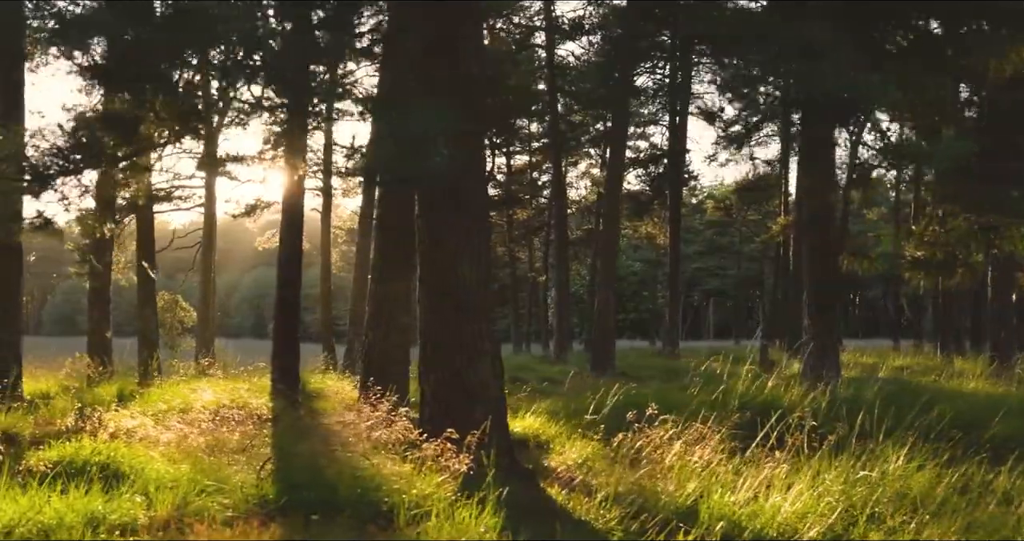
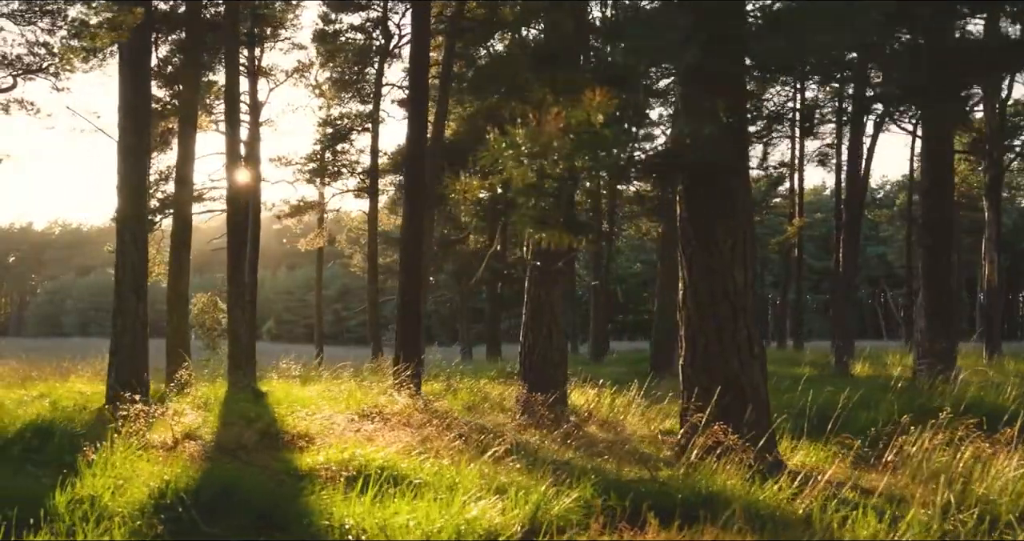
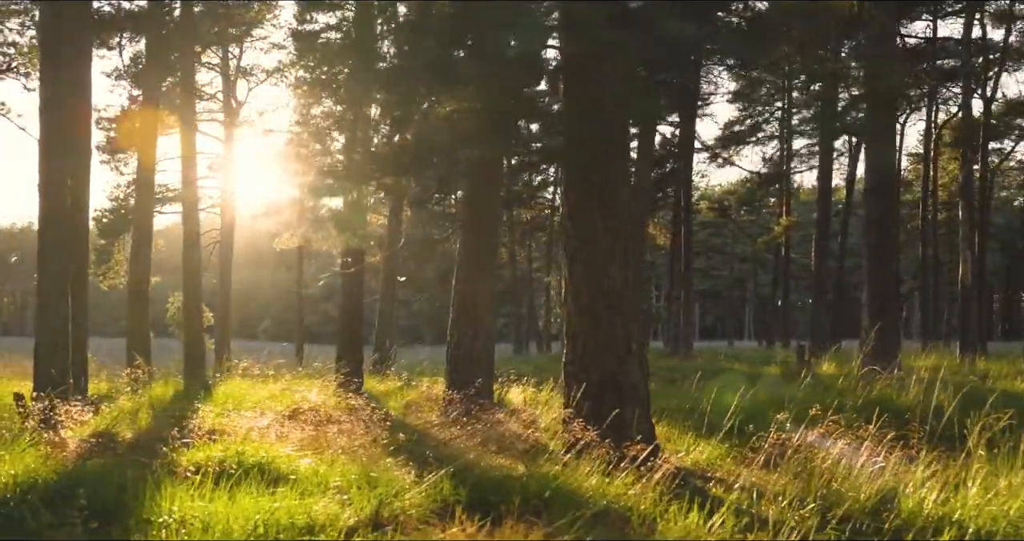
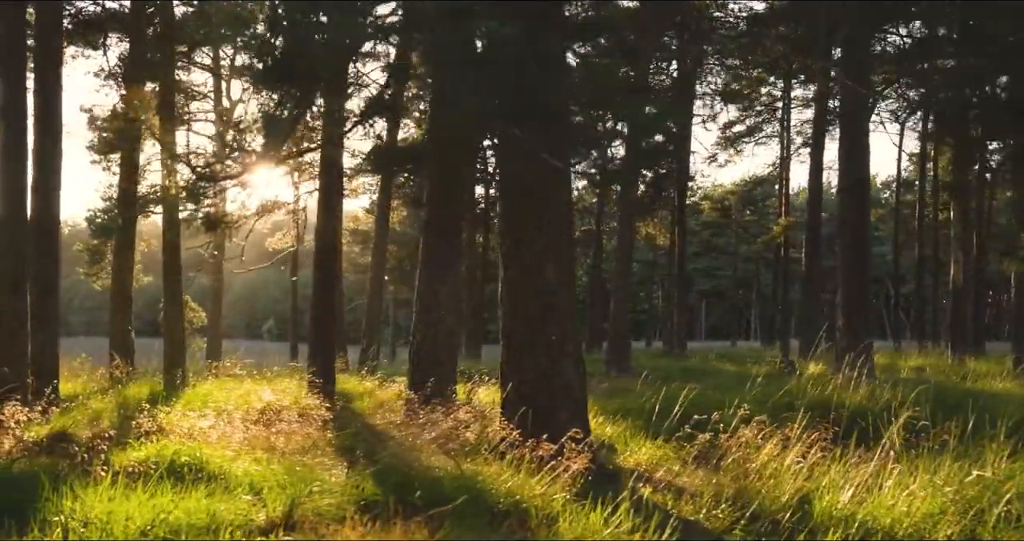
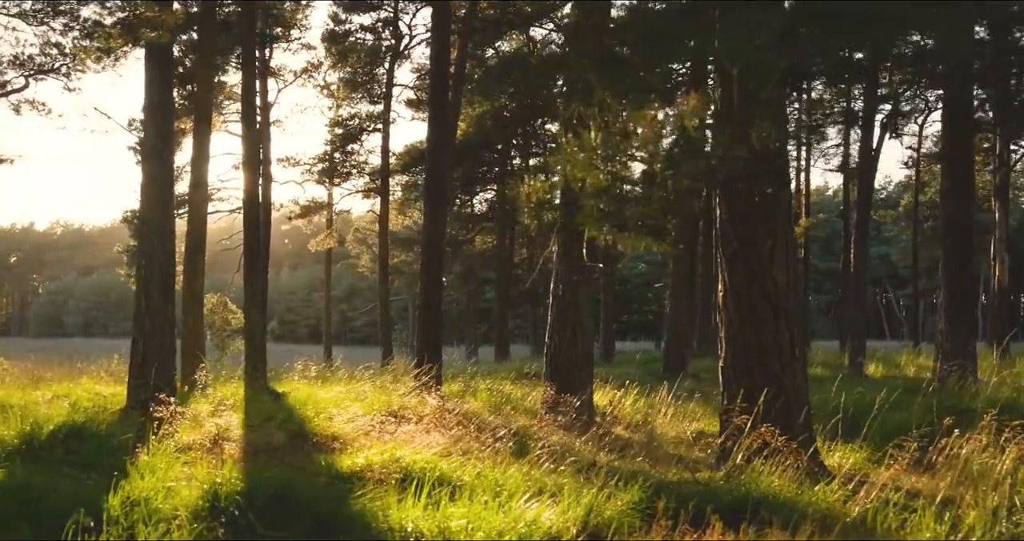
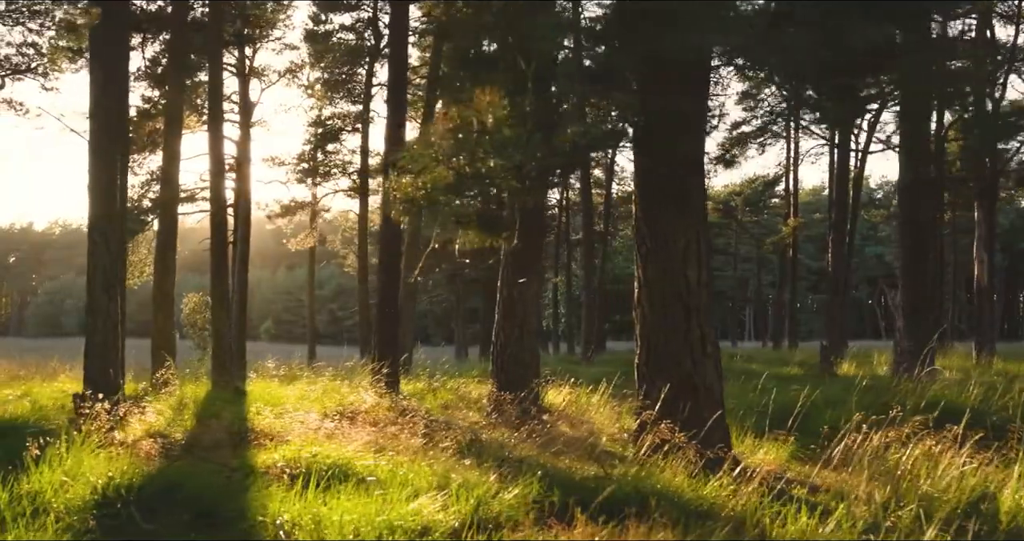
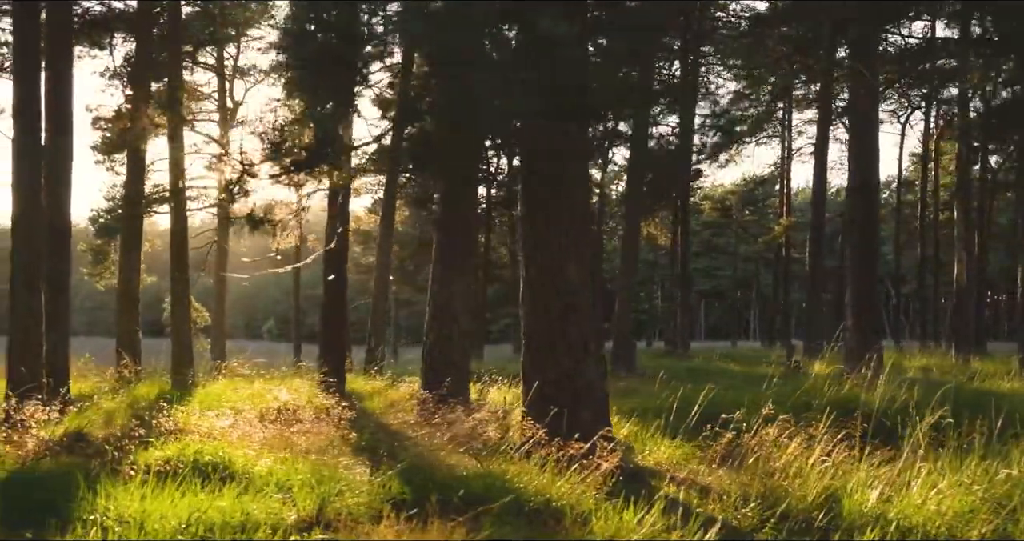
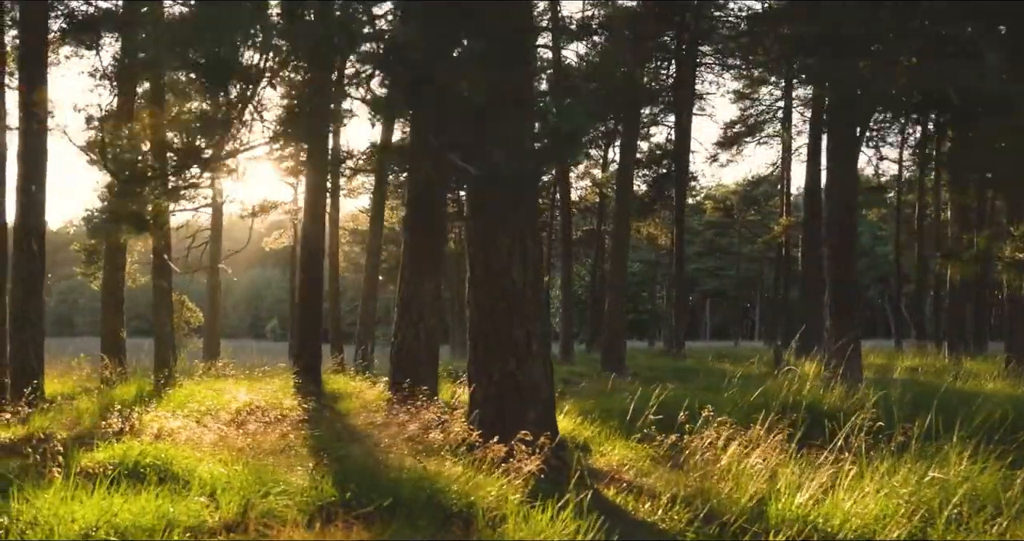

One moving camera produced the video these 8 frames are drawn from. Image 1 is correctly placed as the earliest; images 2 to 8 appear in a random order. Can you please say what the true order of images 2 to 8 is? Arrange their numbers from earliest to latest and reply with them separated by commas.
8, 4, 7, 3, 6, 2, 5
